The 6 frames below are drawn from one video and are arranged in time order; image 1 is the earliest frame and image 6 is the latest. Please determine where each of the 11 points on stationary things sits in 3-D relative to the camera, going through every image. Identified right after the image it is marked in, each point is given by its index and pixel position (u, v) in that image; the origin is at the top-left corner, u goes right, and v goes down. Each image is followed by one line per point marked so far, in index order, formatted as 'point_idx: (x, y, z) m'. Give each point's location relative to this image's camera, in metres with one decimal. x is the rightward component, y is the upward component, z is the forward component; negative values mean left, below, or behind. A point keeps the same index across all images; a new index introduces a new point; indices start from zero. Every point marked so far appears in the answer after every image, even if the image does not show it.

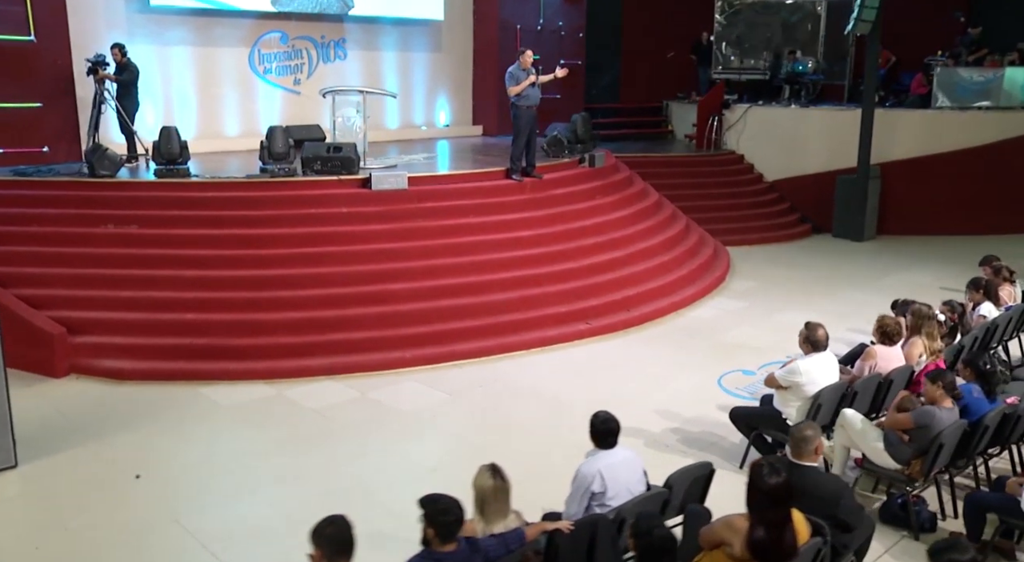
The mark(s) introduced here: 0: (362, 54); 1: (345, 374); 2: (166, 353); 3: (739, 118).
0: (-2.3, +3.5, +12.9) m
1: (-1.5, -0.8, +7.3) m
2: (-3.0, -0.6, +7.1) m
3: (+4.0, +2.9, +14.7) m
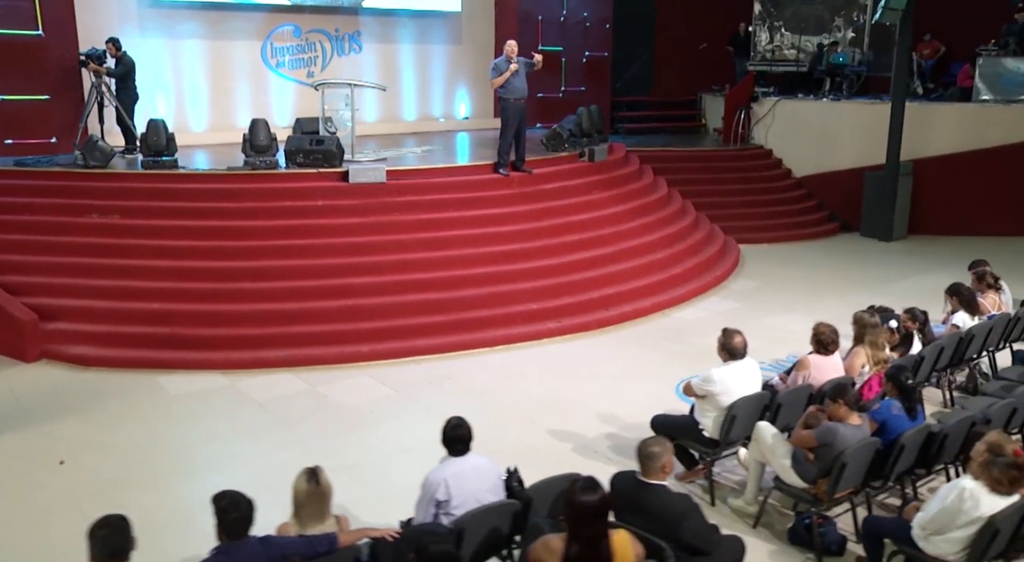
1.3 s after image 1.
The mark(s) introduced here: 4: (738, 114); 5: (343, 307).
0: (-2.1, +3.6, +12.9) m
1: (-1.9, -0.7, +7.3) m
2: (-3.4, -0.5, +7.3) m
3: (+4.4, +2.9, +14.2) m
4: (+3.9, +3.0, +14.6) m
5: (-1.6, -0.2, +7.7) m
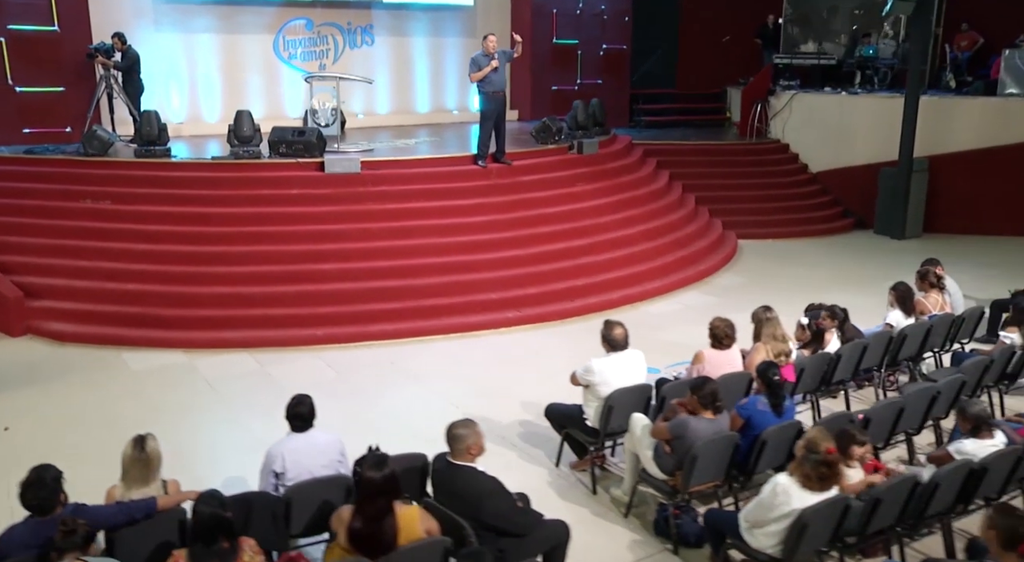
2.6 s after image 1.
0: (-1.9, +3.8, +13.2) m
1: (-2.3, -0.6, +7.7) m
2: (-3.8, -0.4, +7.8) m
3: (+4.6, +2.9, +13.9) m
4: (+4.2, +3.0, +14.4) m
5: (-2.0, -0.1, +8.0) m
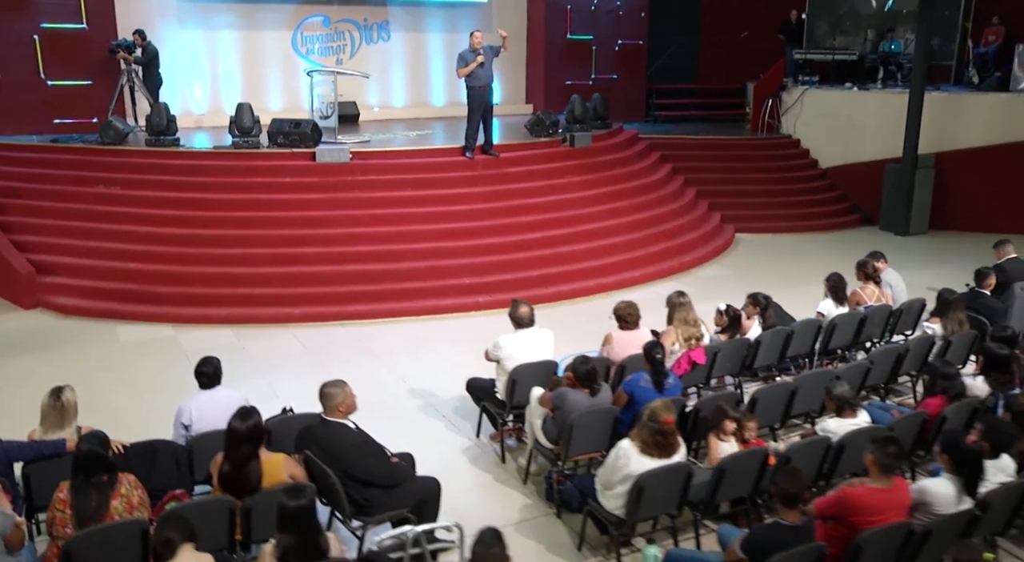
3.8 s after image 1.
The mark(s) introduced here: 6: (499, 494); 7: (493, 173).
0: (-1.7, +4.0, +13.7) m
1: (-2.6, -0.4, +8.2) m
2: (-4.1, -0.1, +8.5) m
3: (+4.8, +3.0, +13.9) m
4: (+4.4, +3.1, +14.4) m
5: (-2.3, +0.1, +8.5) m
6: (-0.1, -1.3, +4.9) m
7: (-0.2, +1.3, +9.8) m
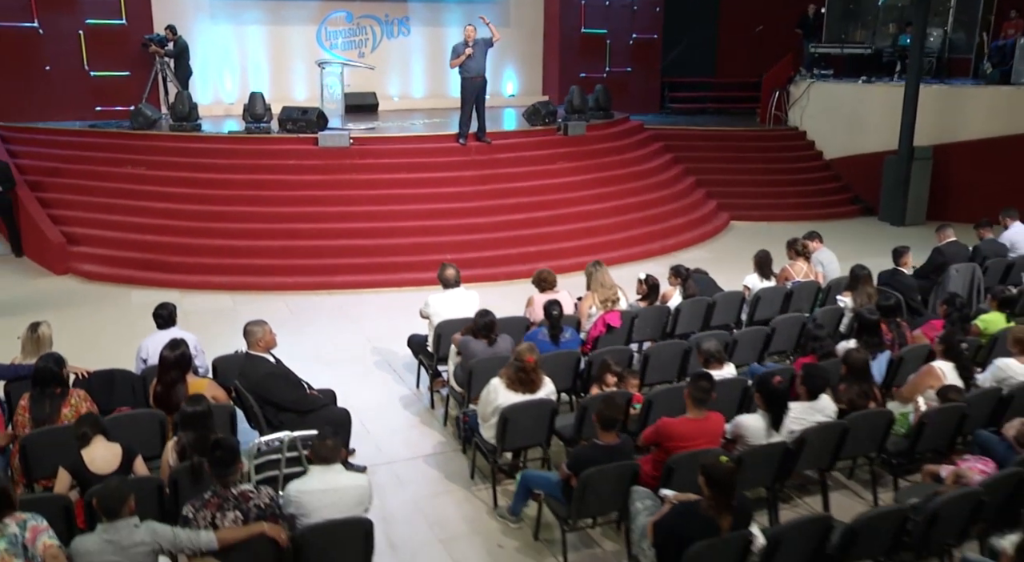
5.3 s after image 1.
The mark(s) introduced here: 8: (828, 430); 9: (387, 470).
0: (-1.5, +4.4, +14.4) m
1: (-2.9, -0.1, +9.1) m
2: (-4.3, +0.2, +9.4) m
3: (+5.0, +3.2, +14.2) m
4: (+4.7, +3.3, +14.7) m
5: (-2.5, +0.4, +9.3) m
6: (-0.6, -1.0, +5.5) m
7: (-0.3, +1.5, +10.5) m
8: (+1.6, -0.8, +4.2) m
9: (-0.8, -1.1, +5.0) m
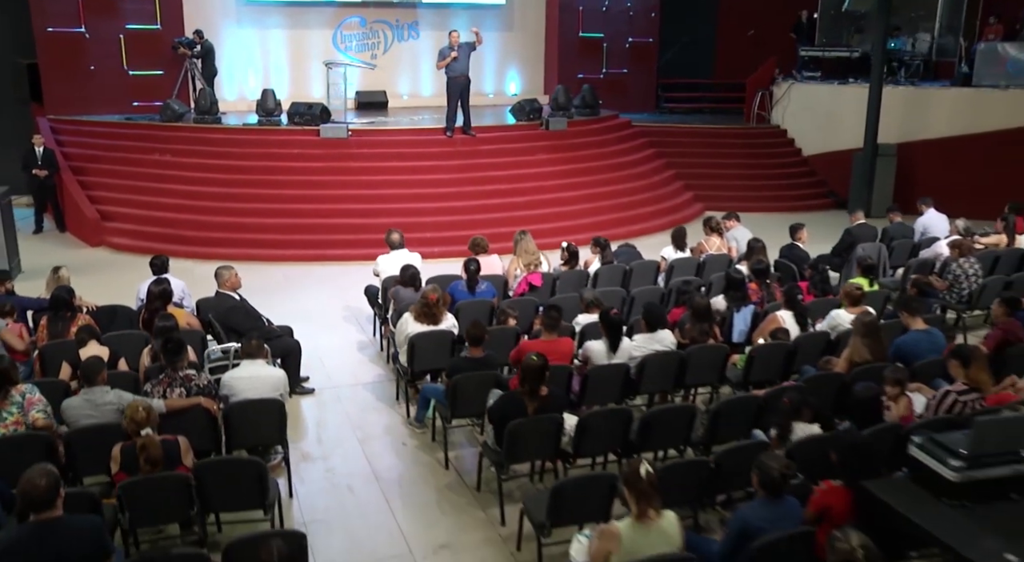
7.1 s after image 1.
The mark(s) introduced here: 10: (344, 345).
0: (-1.5, +4.6, +15.6) m
1: (-3.2, +0.2, +10.4) m
2: (-4.7, +0.6, +10.8) m
3: (+5.0, +3.4, +15.0) m
4: (+4.7, +3.5, +15.6) m
5: (-2.8, +0.7, +10.6) m
6: (-1.2, -0.7, +6.7) m
7: (-0.6, +1.8, +11.6) m
8: (+1.0, -0.5, +5.2) m
9: (-1.3, -0.8, +6.2) m
10: (-1.5, -0.6, +7.3) m
